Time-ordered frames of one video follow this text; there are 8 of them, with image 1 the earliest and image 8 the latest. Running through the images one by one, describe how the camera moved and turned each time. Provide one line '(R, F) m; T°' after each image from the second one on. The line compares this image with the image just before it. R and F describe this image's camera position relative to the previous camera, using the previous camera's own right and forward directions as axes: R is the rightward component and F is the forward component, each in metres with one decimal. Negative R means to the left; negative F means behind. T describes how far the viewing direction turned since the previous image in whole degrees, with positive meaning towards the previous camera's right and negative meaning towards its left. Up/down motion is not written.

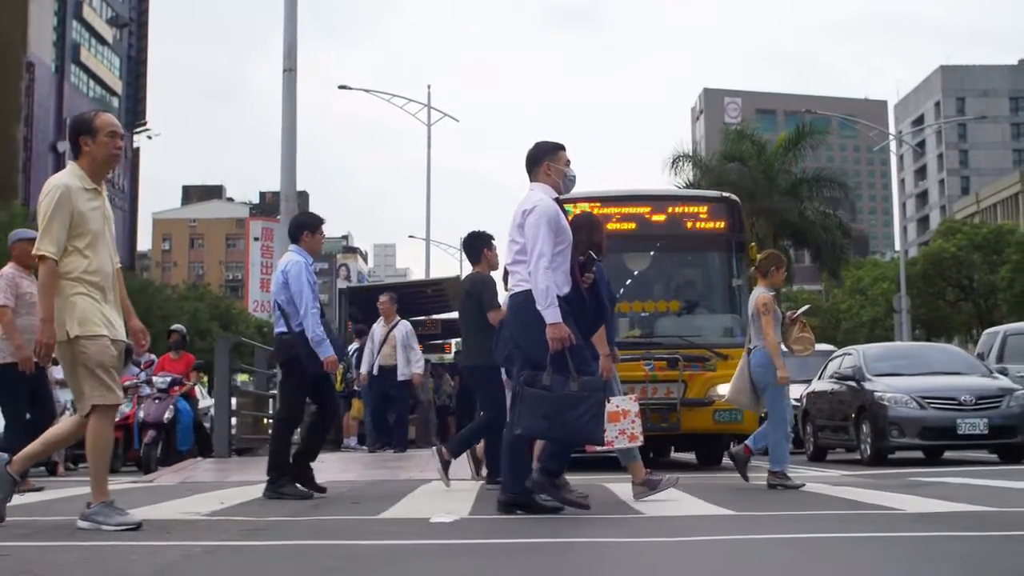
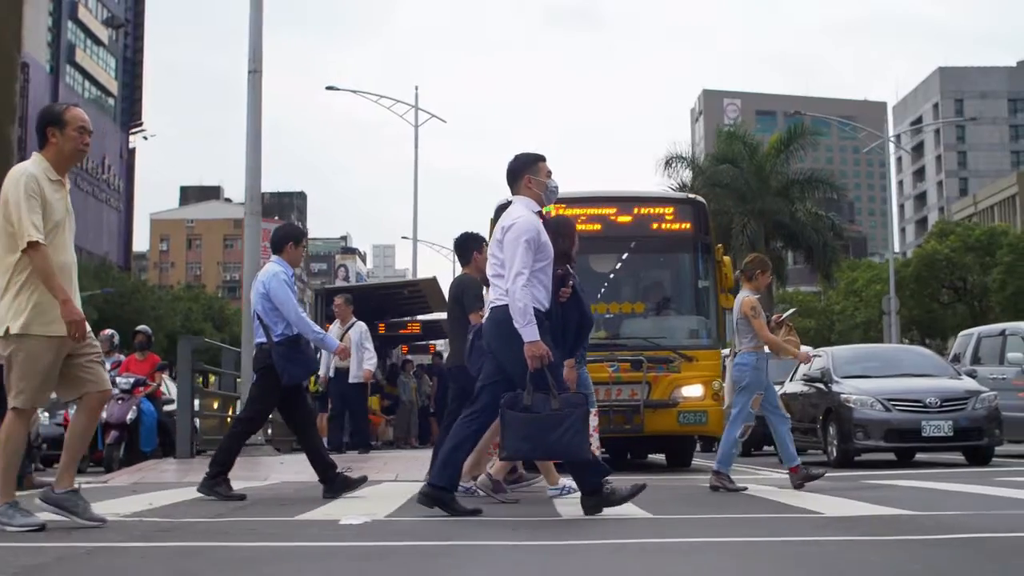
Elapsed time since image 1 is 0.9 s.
(+0.4, 0.0) m; 0°
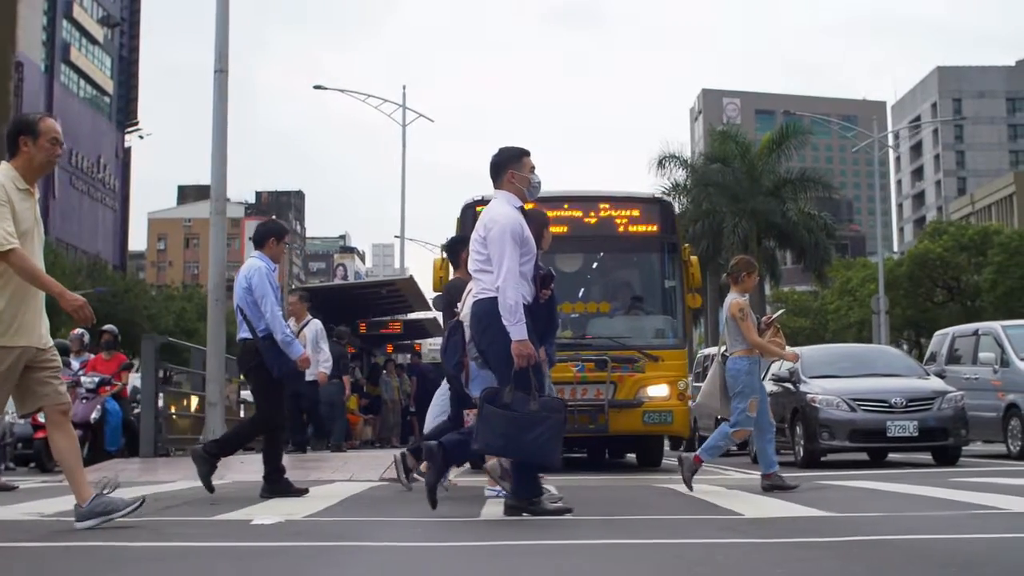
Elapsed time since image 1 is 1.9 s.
(+0.4, 0.0) m; 0°
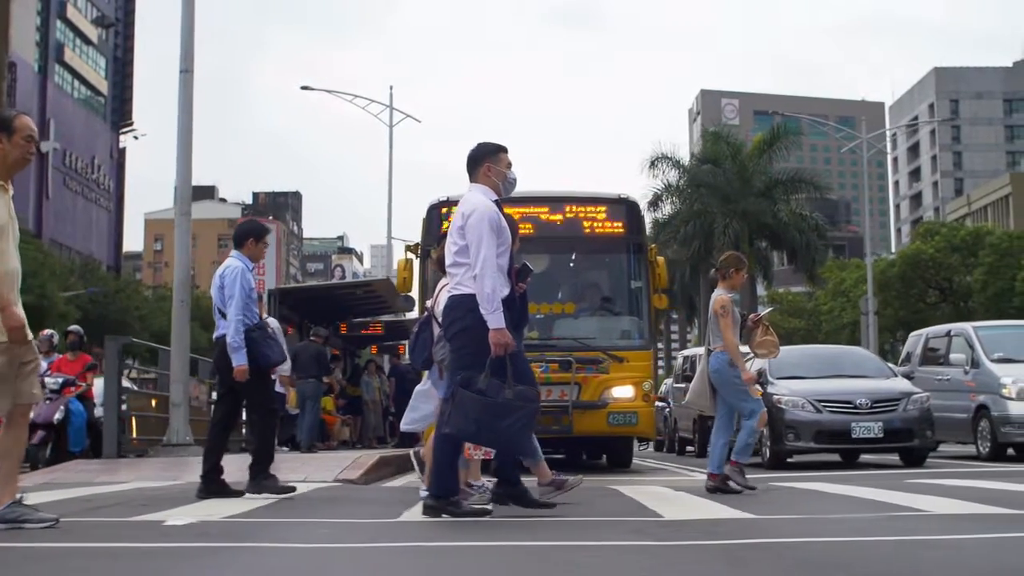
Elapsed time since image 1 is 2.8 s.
(+0.4, 0.0) m; 0°
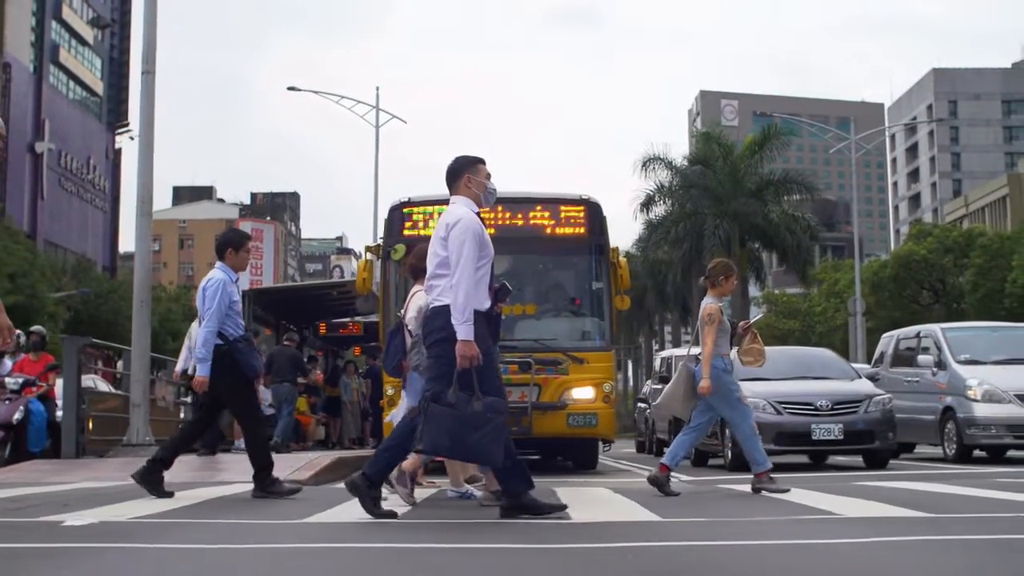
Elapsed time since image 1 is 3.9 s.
(+0.5, 0.0) m; 0°
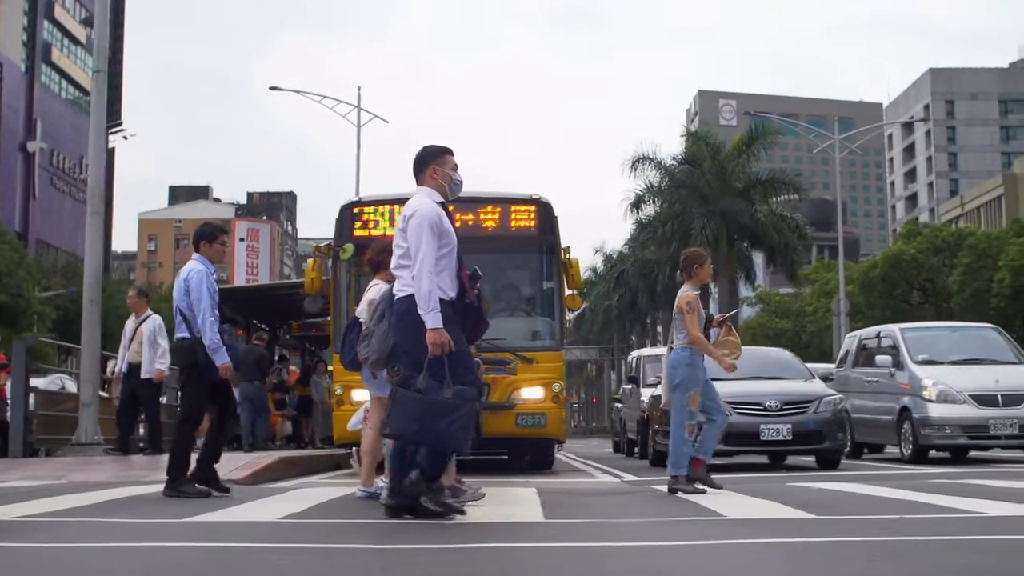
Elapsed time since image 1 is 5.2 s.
(+0.6, 0.0) m; 0°
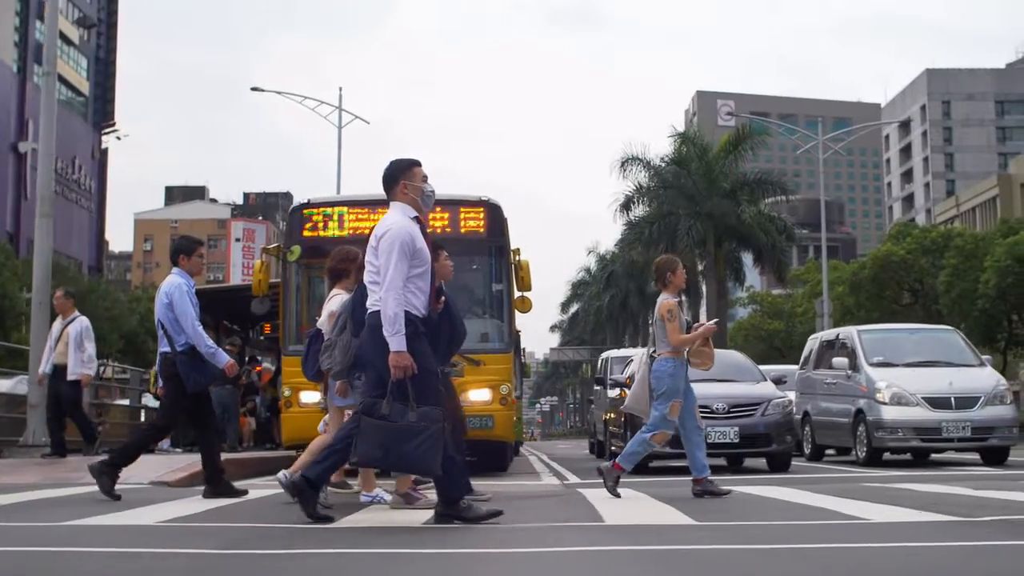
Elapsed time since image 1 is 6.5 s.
(+0.6, 0.0) m; 0°
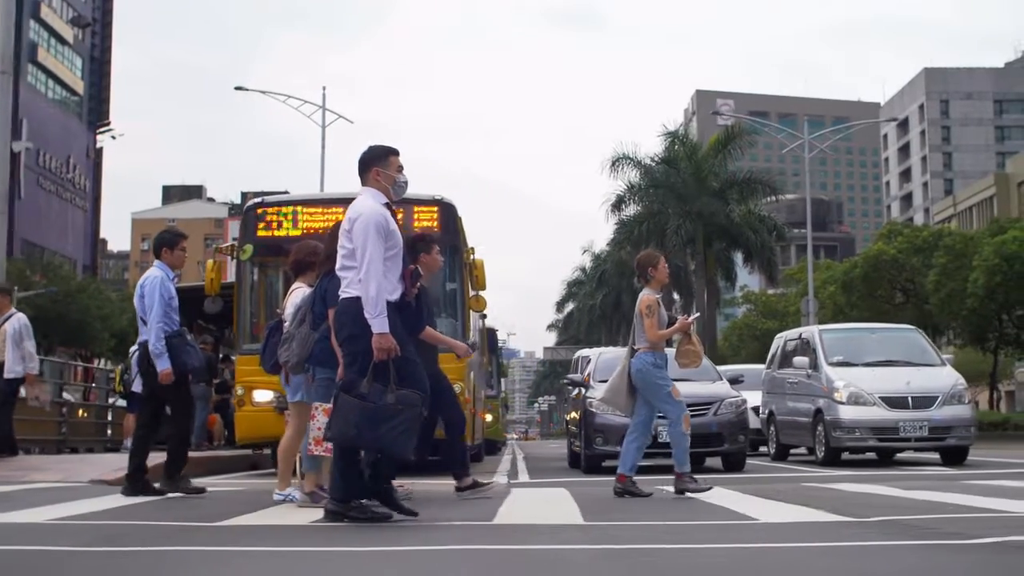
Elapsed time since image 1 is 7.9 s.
(+0.6, 0.0) m; 0°
